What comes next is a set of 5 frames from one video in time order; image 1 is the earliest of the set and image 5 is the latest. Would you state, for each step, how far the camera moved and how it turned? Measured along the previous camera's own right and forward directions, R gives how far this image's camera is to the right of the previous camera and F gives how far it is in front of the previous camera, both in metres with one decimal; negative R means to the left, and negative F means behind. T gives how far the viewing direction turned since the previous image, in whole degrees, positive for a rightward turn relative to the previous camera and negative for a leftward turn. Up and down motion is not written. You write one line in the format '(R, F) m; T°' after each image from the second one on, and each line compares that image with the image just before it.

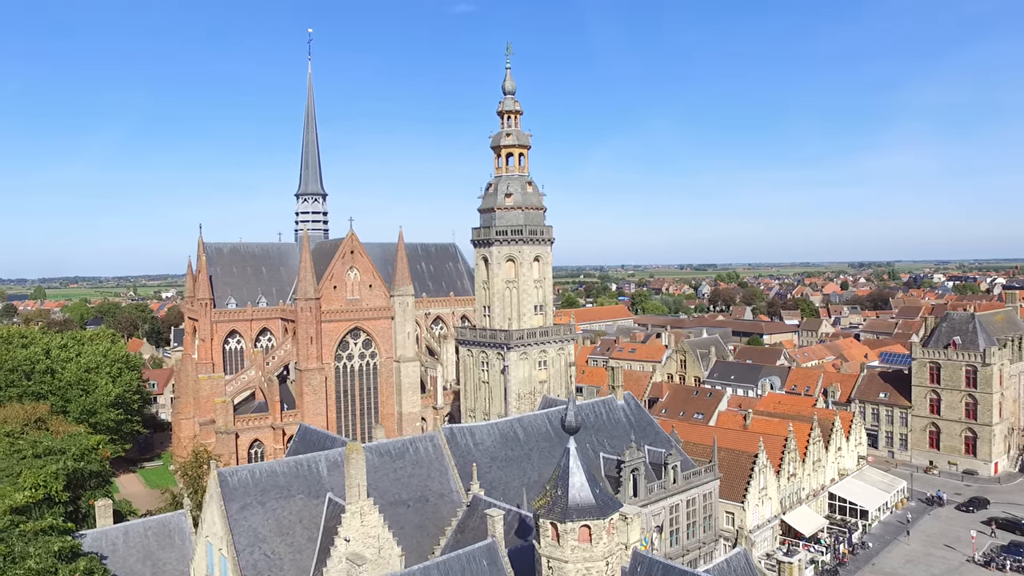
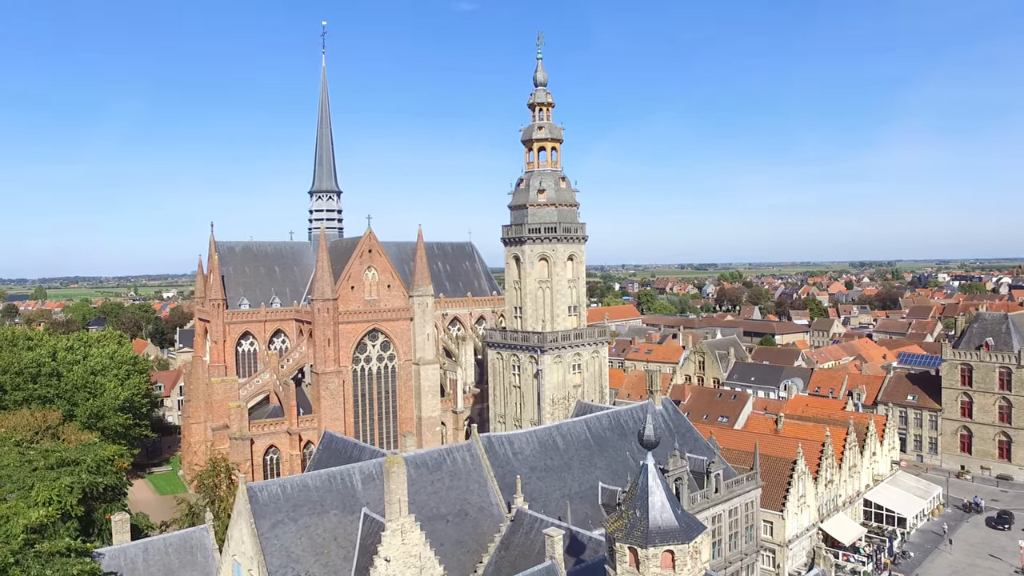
(-1.4, +1.4) m; 0°
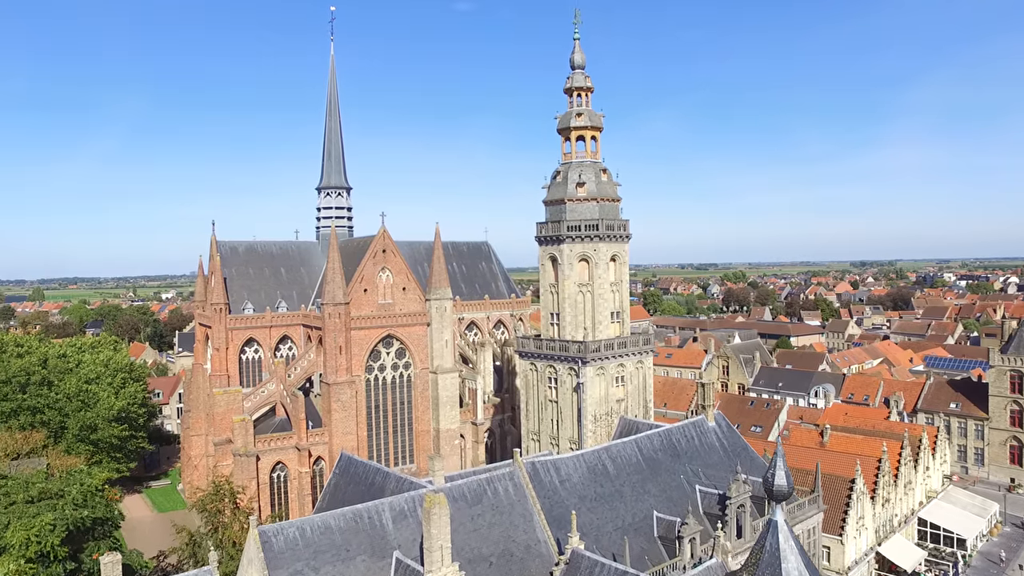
(-1.4, +2.9) m; 0°
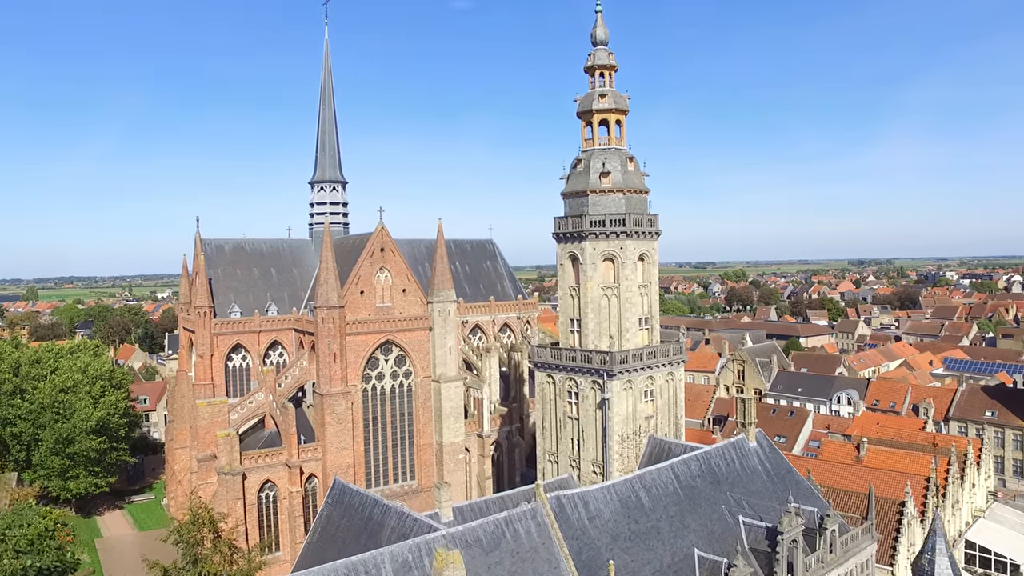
(-0.6, +3.1) m; 0°
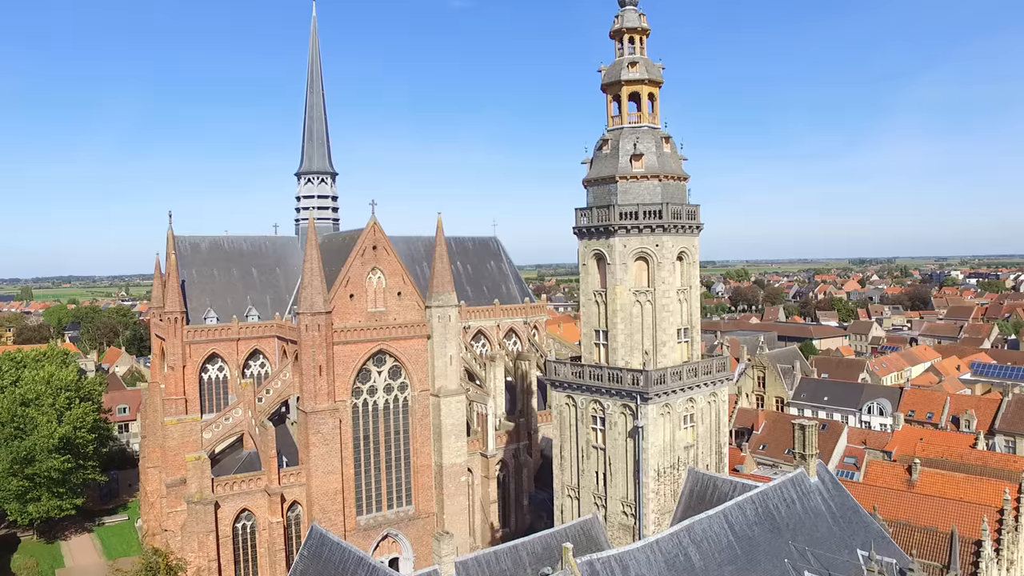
(-0.4, +3.9) m; 0°
